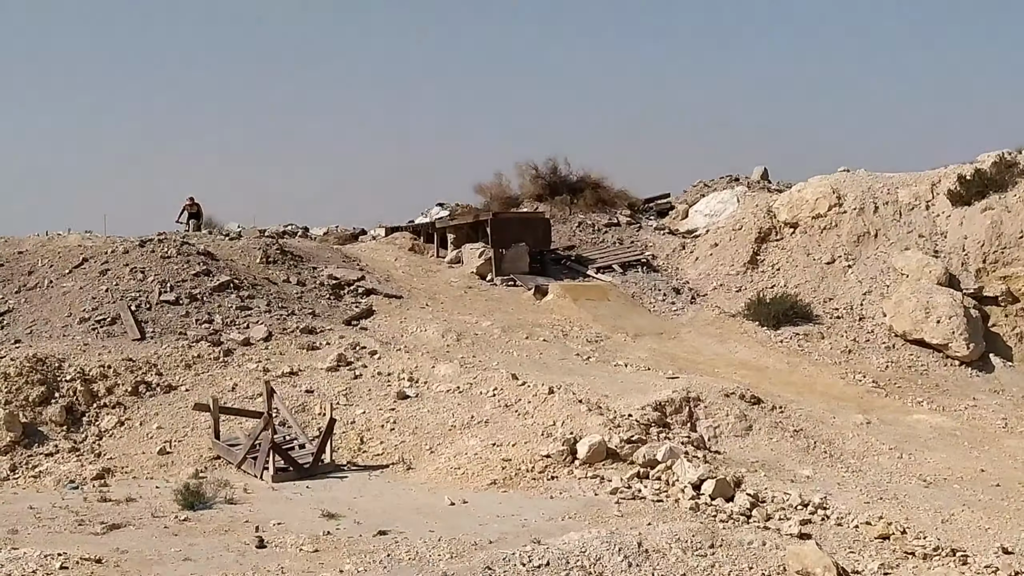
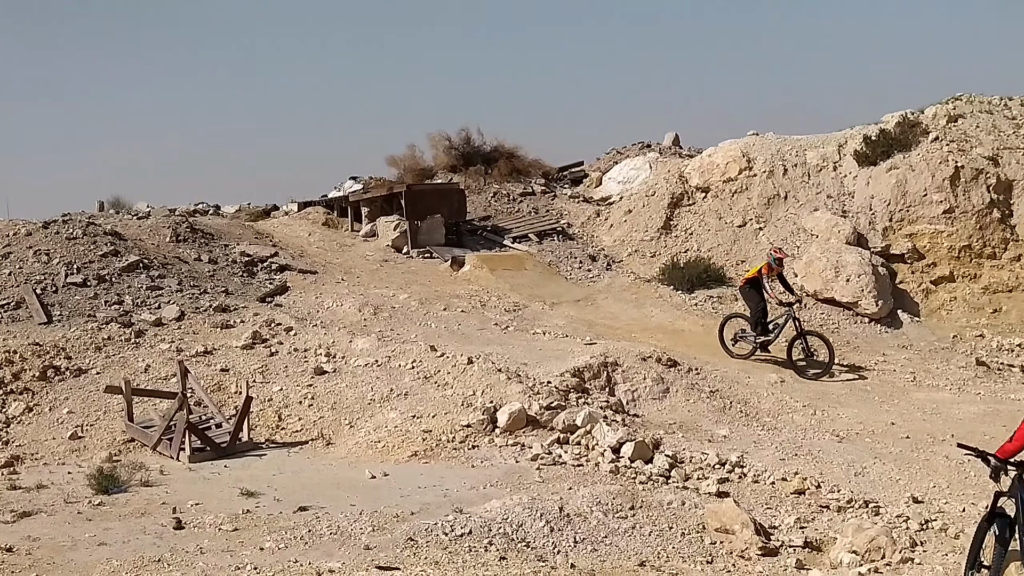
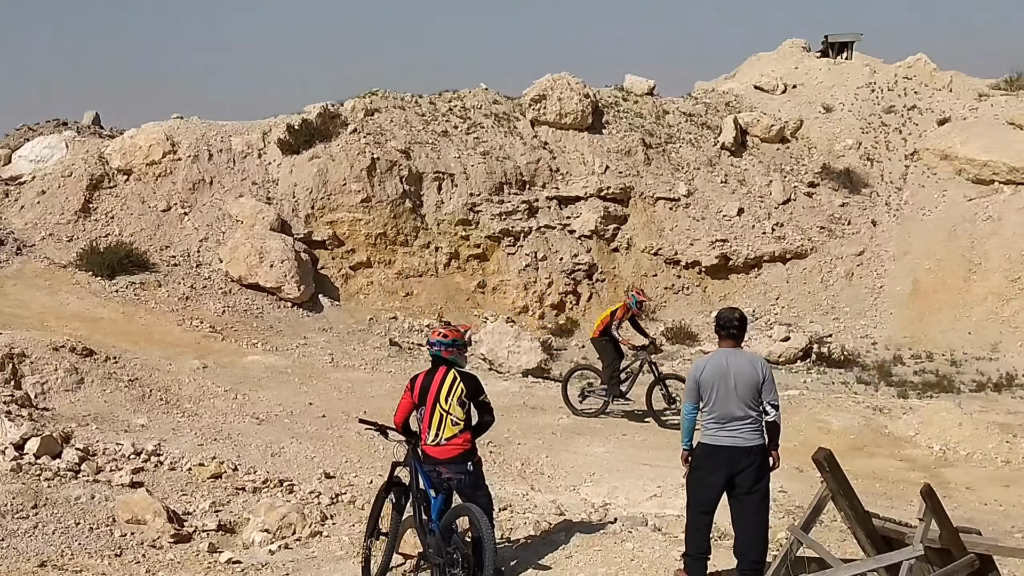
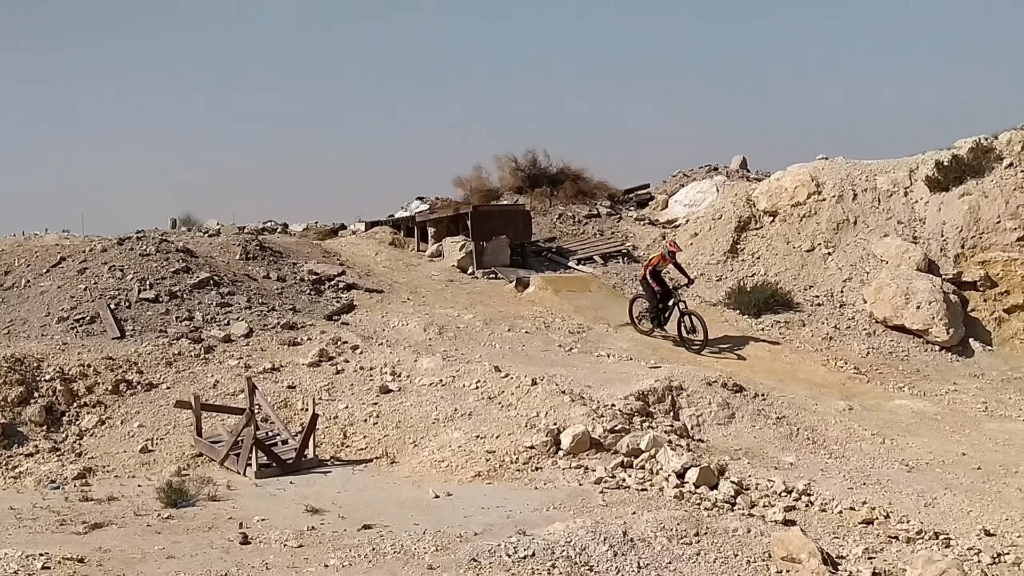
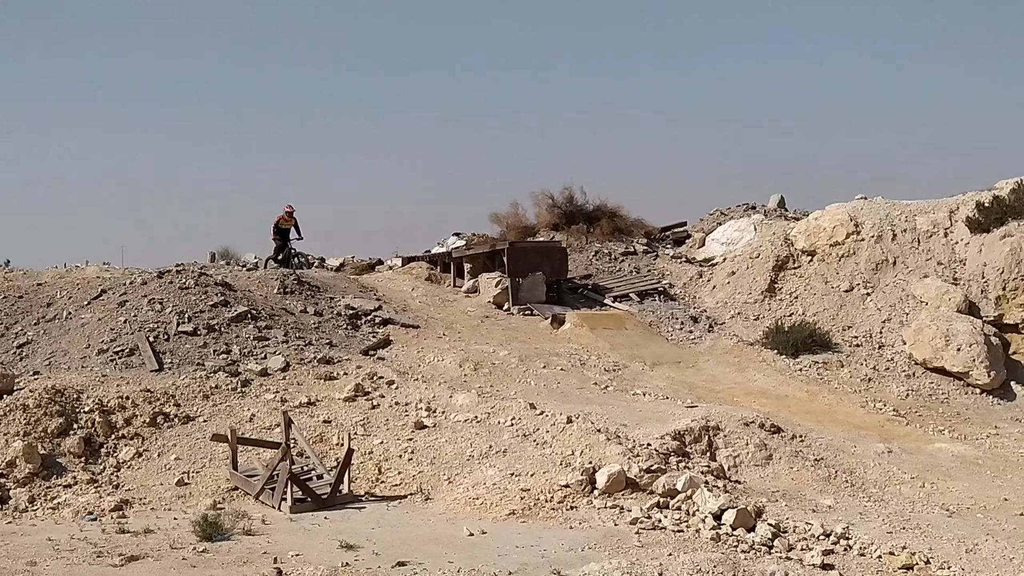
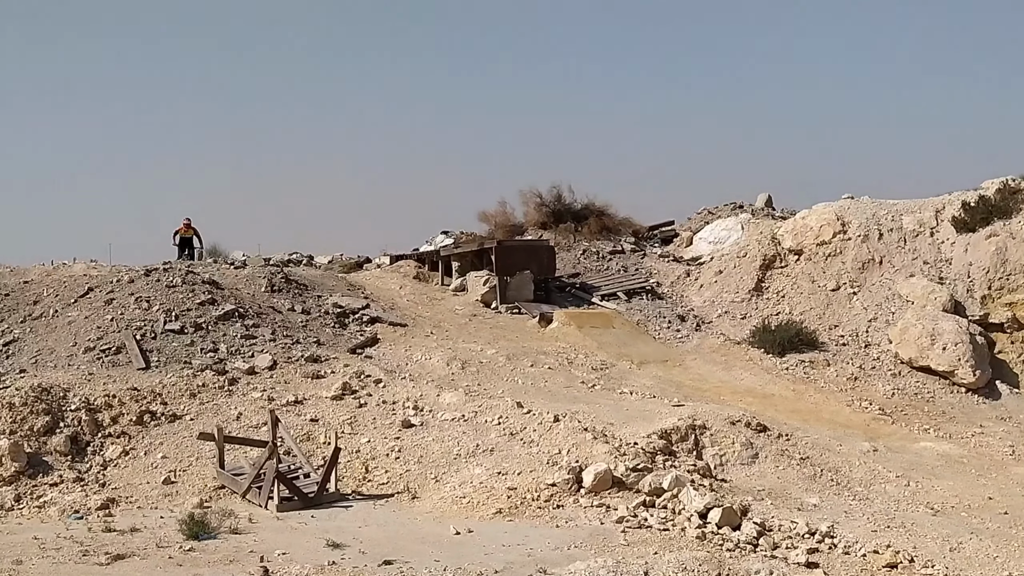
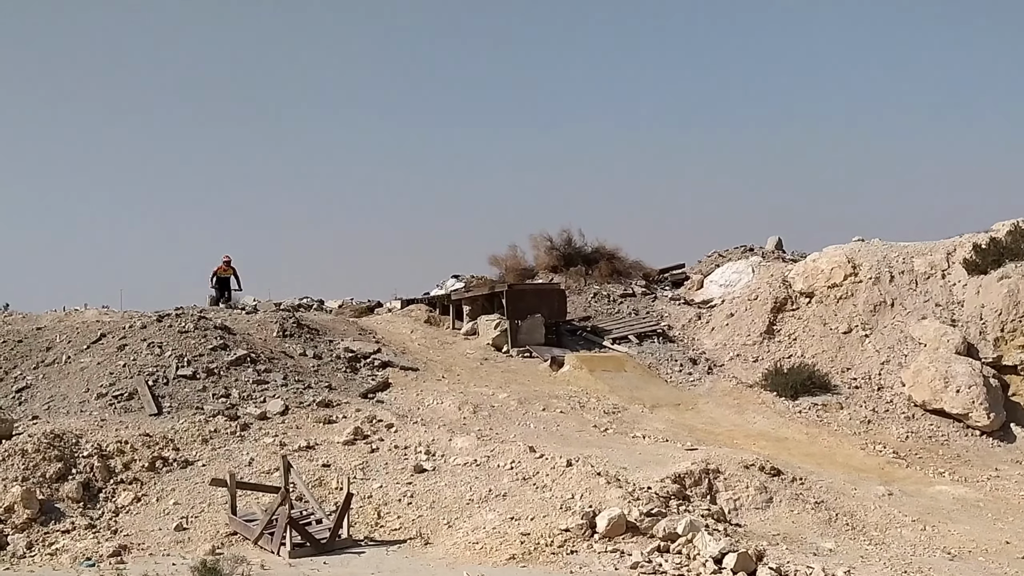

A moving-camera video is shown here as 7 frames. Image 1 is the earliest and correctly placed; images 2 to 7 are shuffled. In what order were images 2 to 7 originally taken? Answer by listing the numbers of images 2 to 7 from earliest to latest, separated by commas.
6, 7, 5, 4, 2, 3
